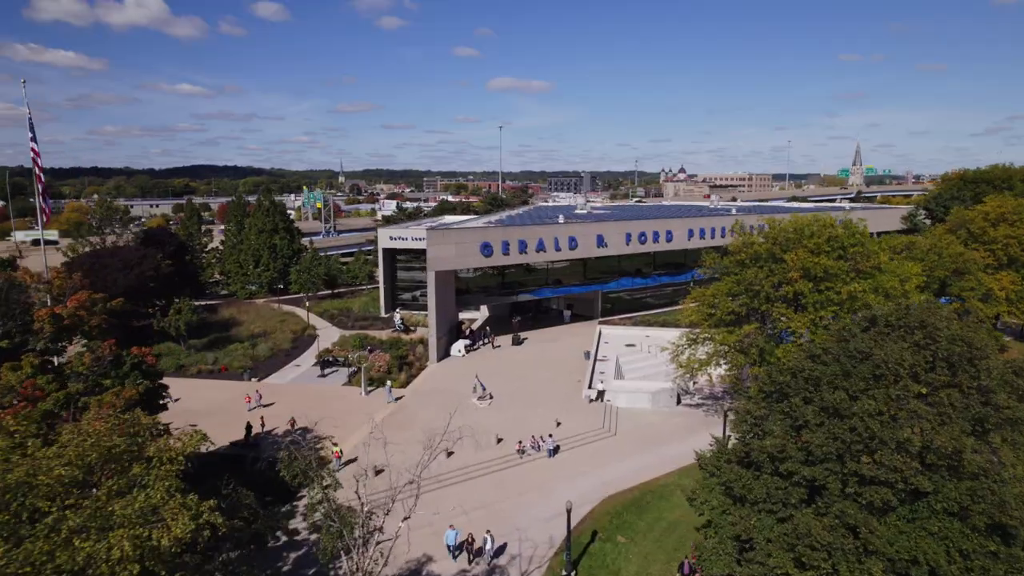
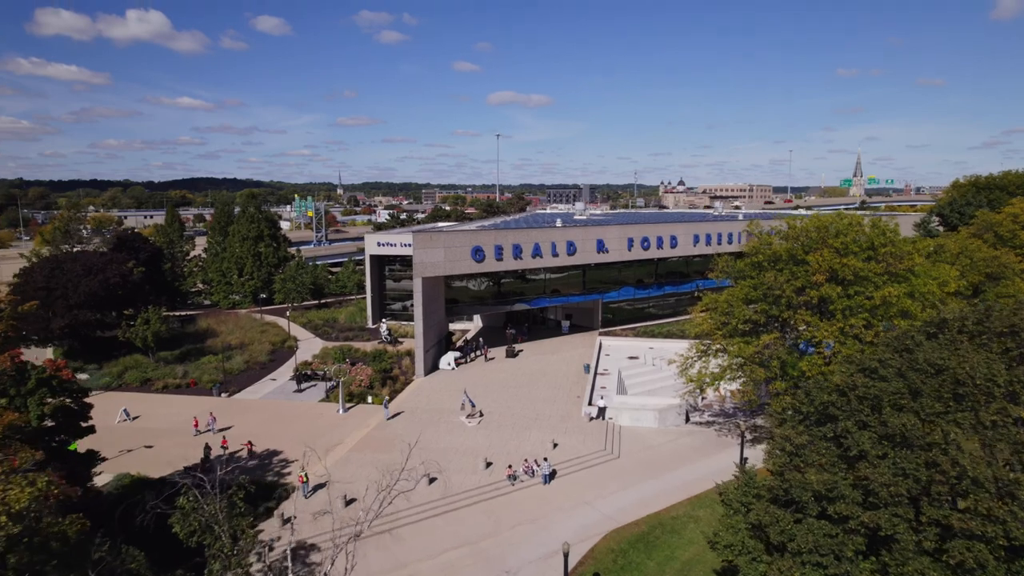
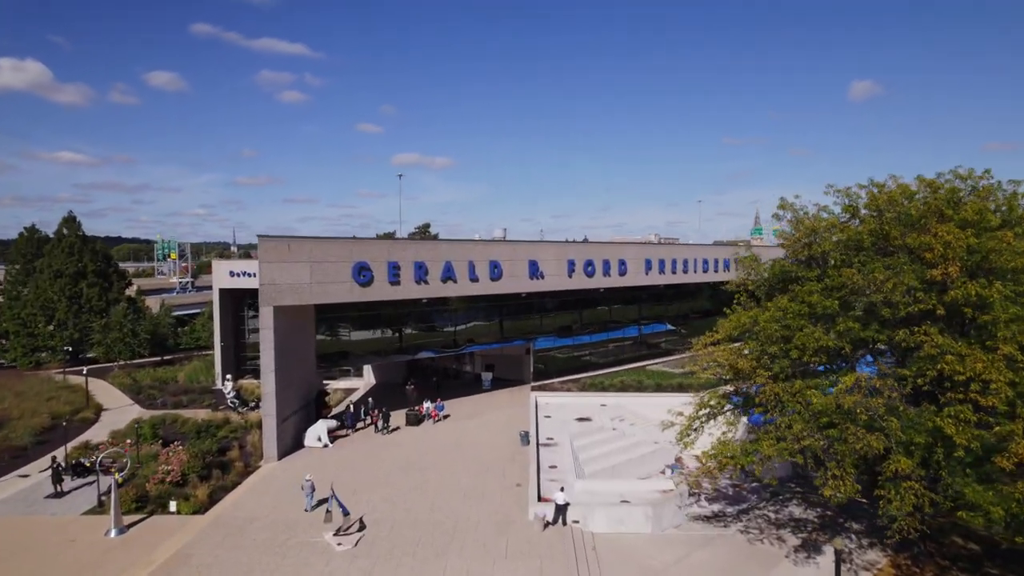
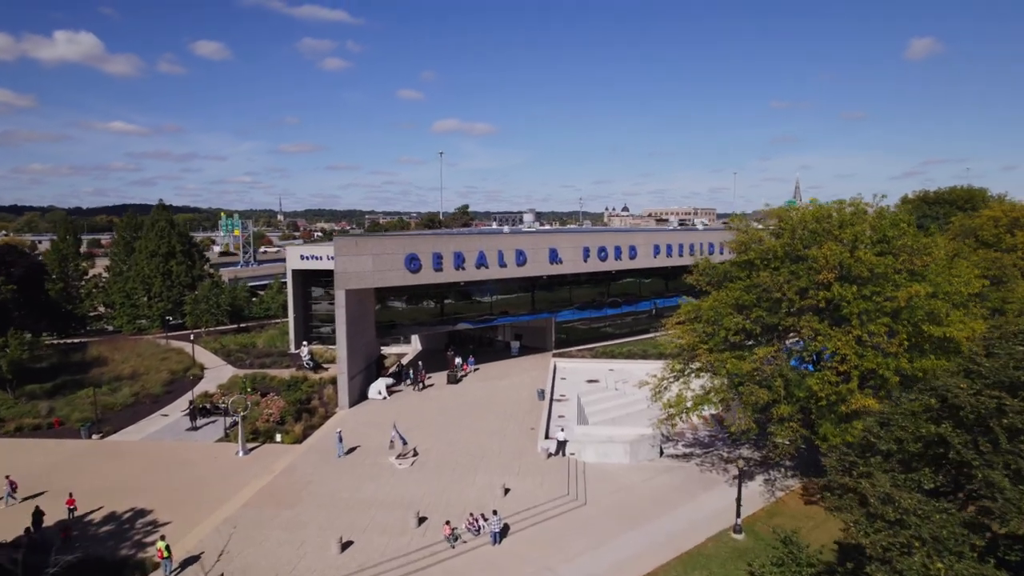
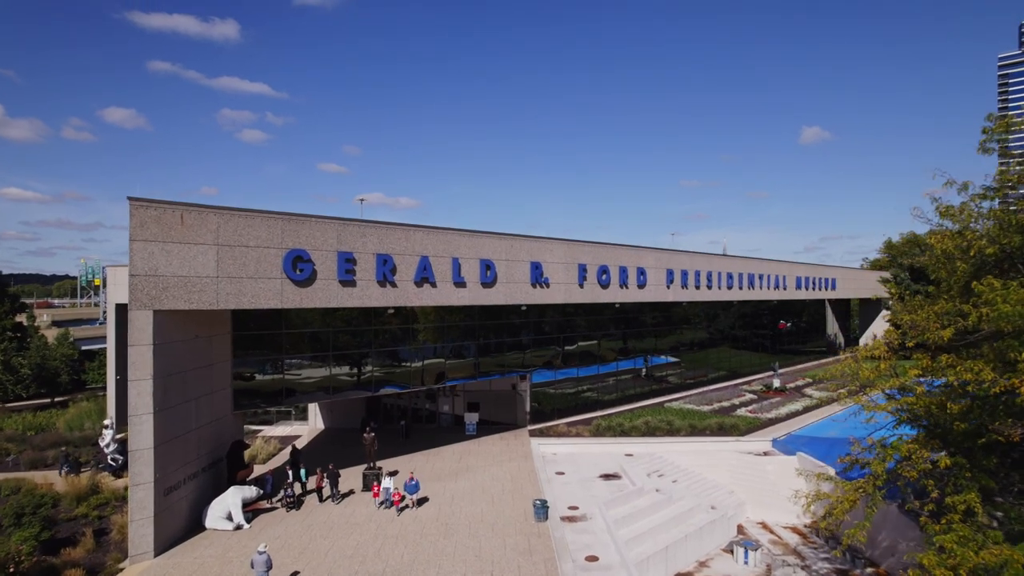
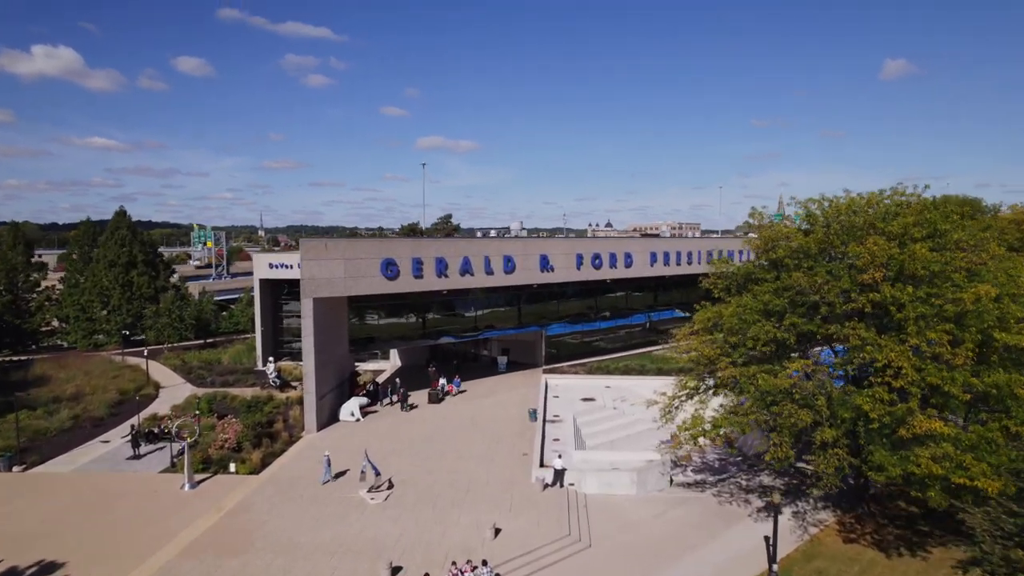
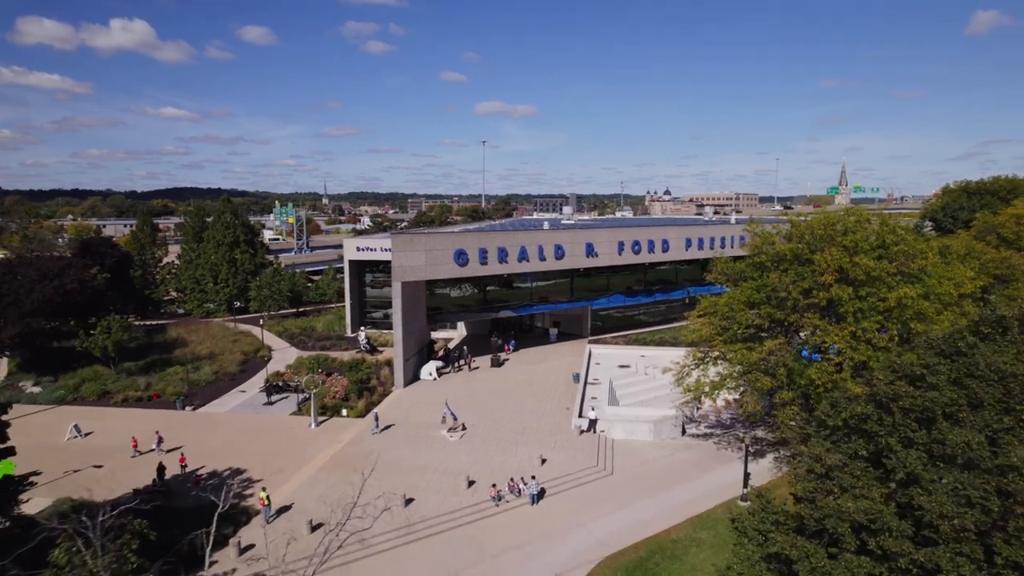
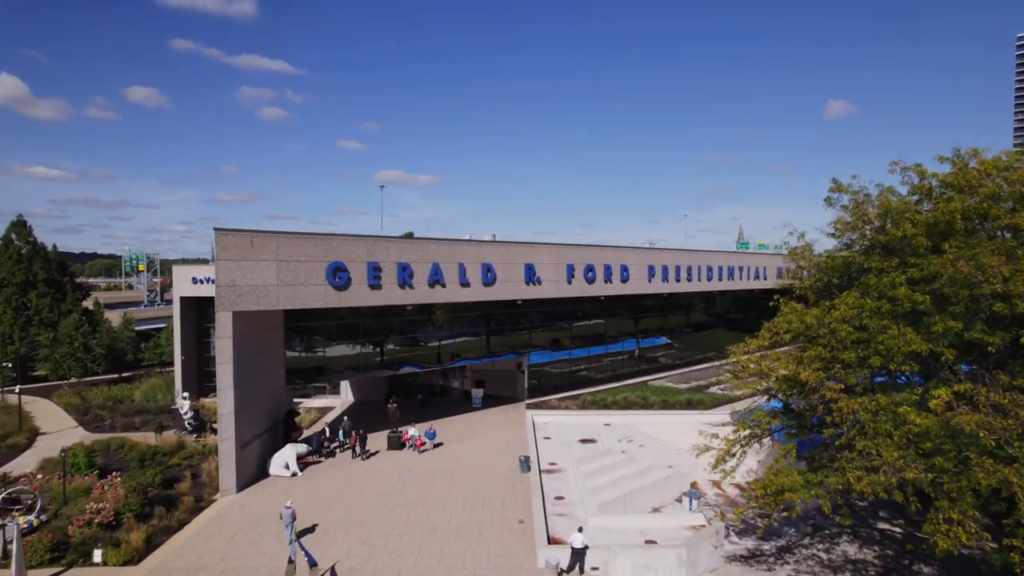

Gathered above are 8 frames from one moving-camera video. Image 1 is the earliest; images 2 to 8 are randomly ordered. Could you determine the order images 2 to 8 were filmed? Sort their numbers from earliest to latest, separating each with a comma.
2, 7, 4, 6, 3, 8, 5
